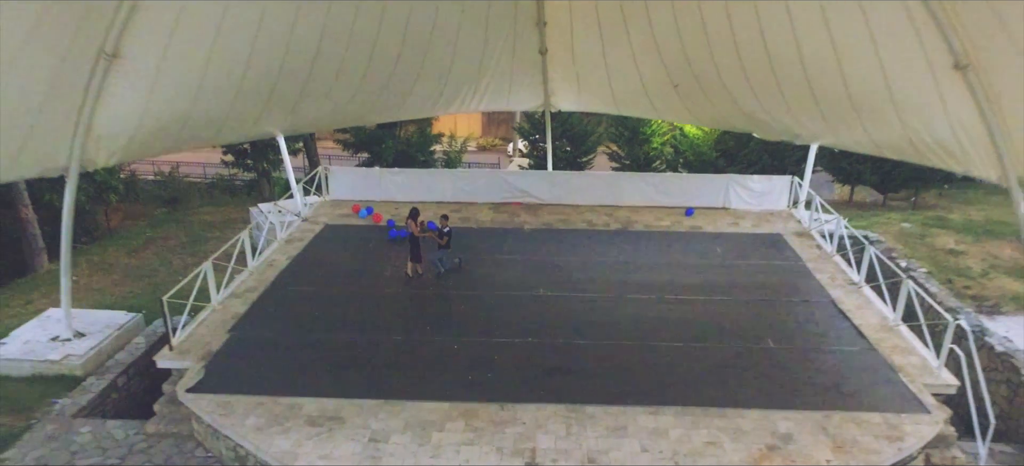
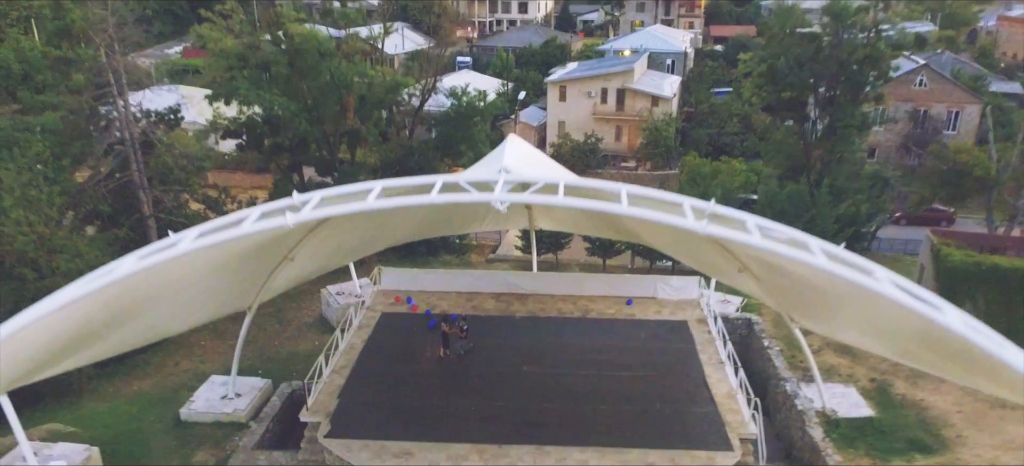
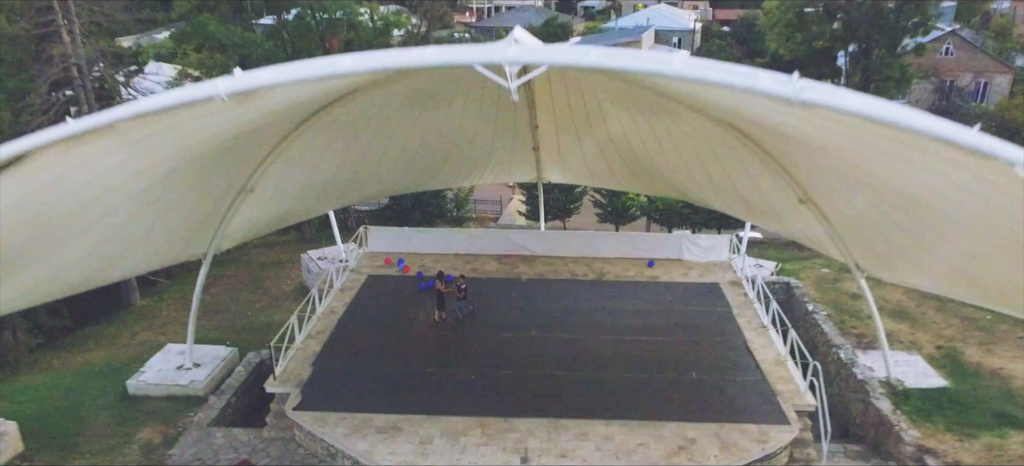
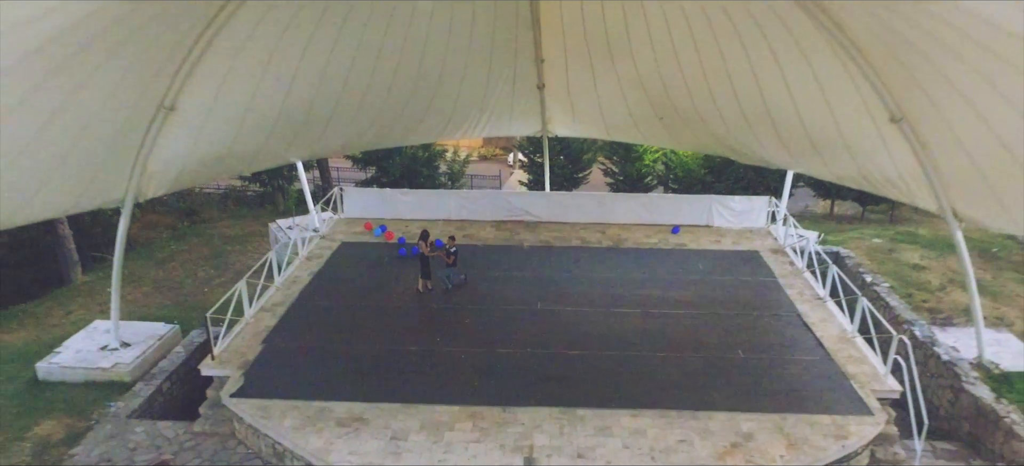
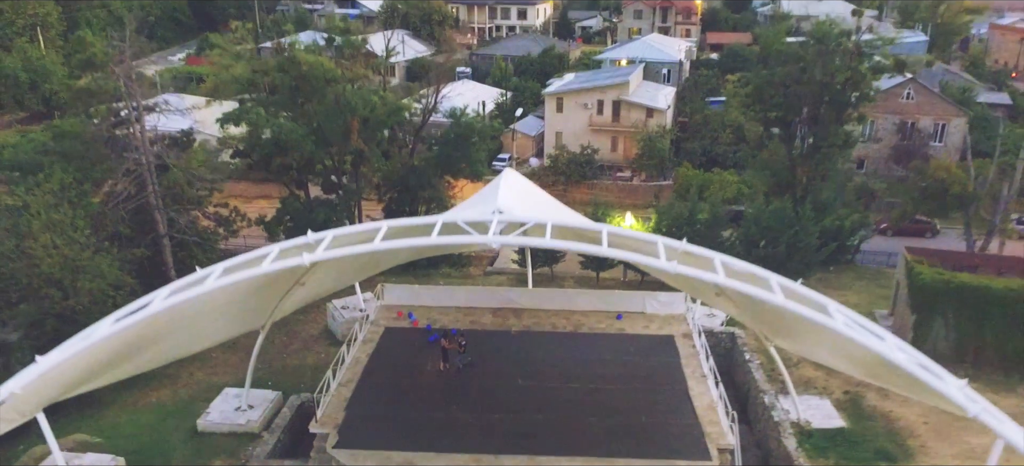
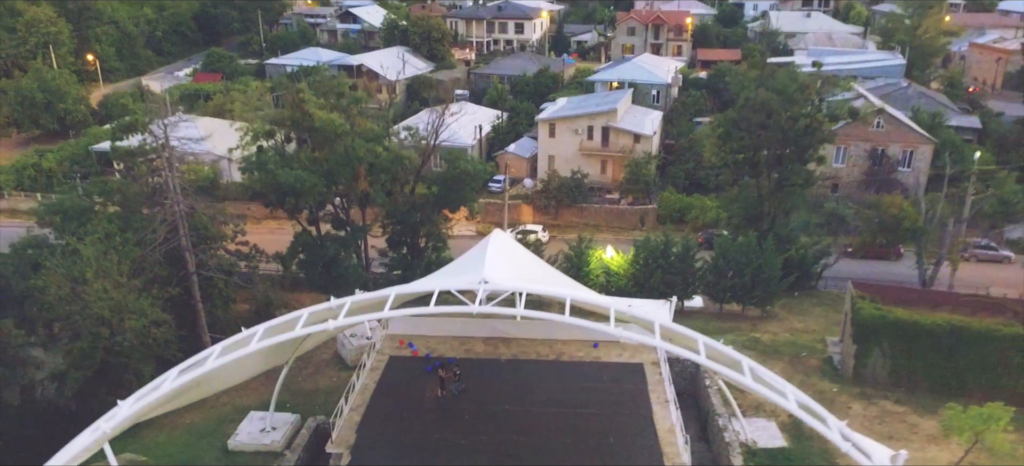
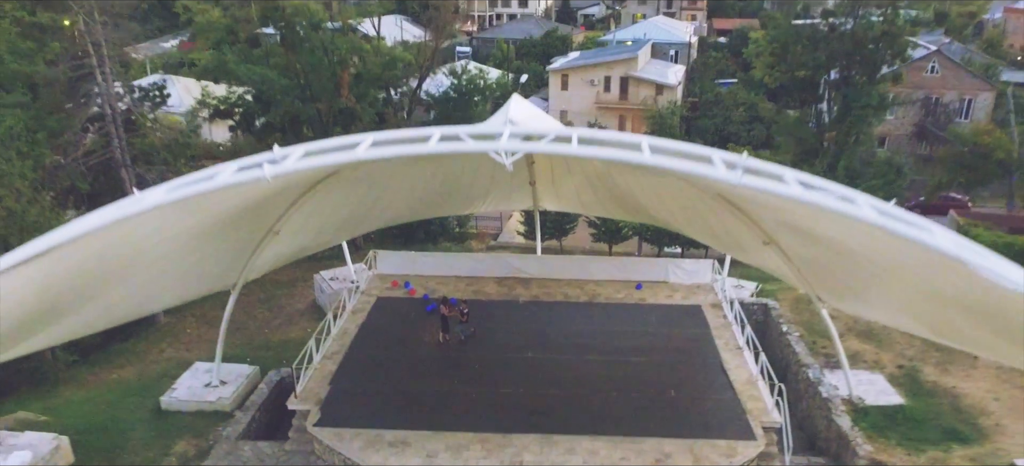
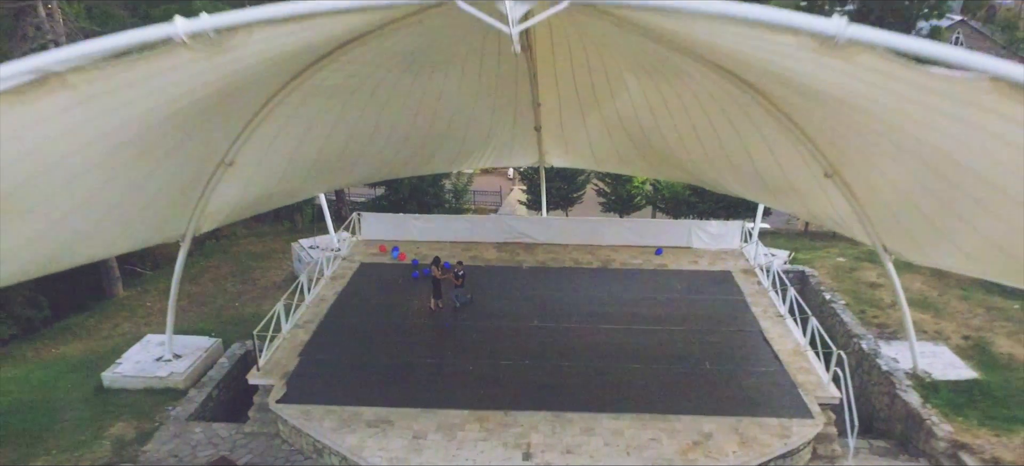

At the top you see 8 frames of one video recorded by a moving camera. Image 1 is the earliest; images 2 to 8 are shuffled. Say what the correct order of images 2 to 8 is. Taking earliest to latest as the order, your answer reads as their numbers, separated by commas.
4, 8, 3, 7, 2, 5, 6
